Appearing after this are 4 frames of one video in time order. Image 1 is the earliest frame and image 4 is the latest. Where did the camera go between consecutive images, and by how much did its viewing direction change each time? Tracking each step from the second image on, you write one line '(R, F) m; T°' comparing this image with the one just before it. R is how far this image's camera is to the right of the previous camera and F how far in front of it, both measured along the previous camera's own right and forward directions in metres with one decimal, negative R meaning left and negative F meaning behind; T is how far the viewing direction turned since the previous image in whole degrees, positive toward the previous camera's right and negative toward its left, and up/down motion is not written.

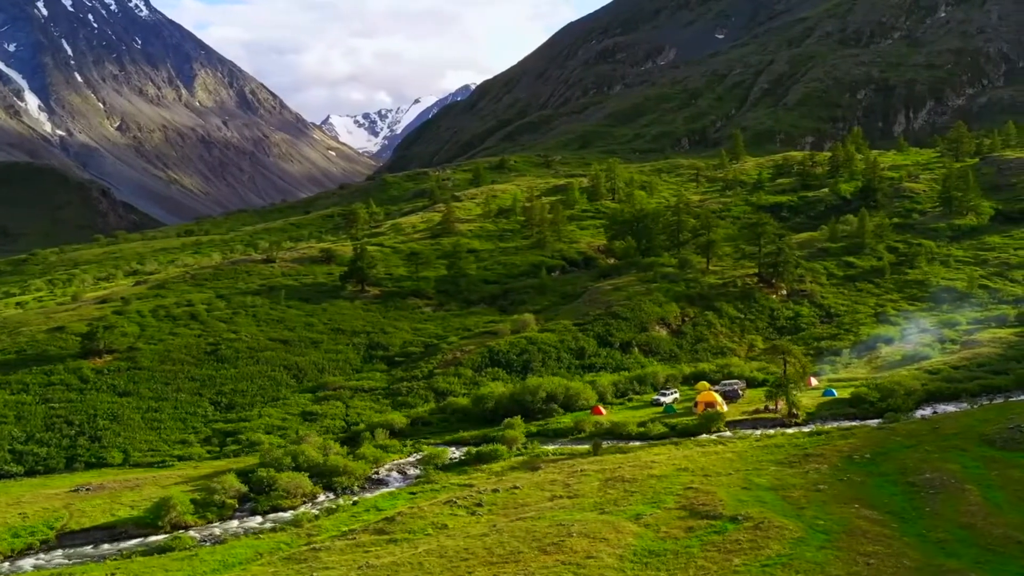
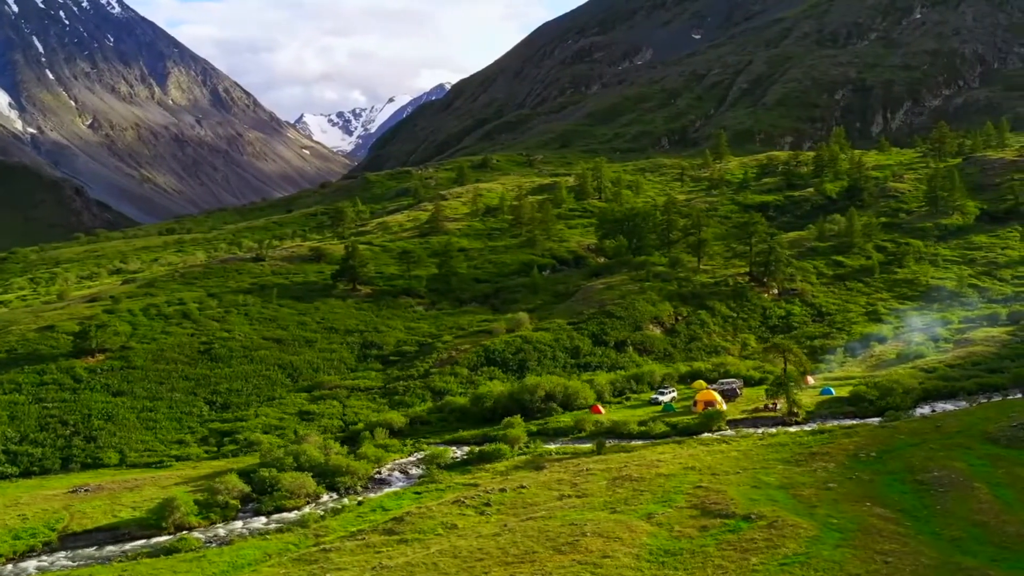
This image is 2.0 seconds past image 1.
(-1.1, +0.2) m; +1°
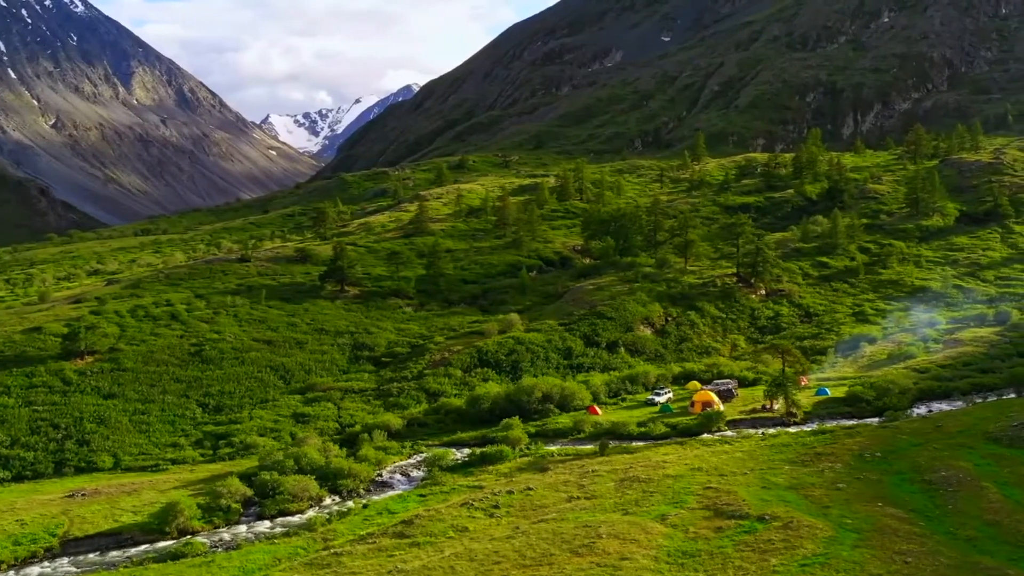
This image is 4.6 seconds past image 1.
(-1.3, +0.2) m; +1°
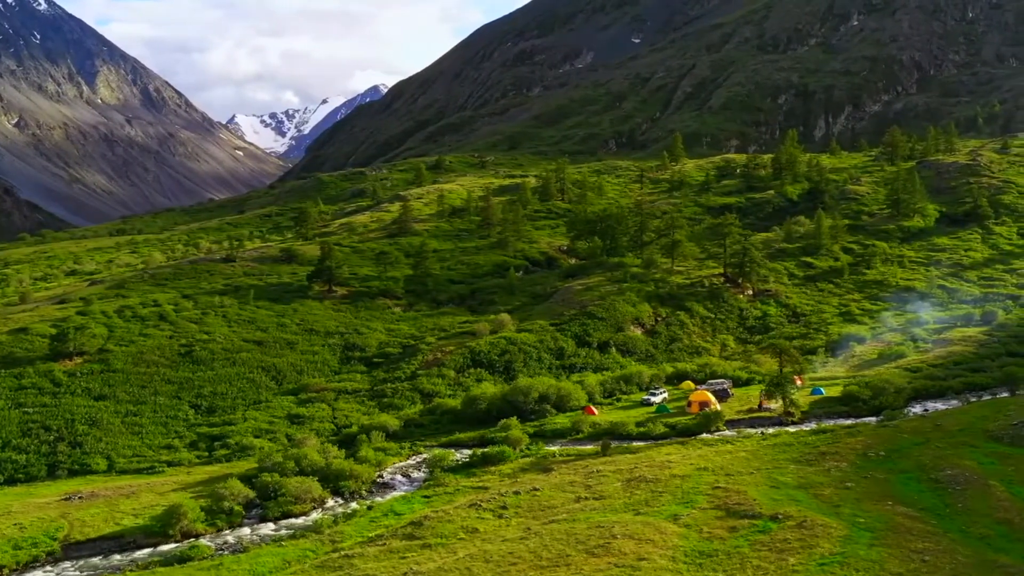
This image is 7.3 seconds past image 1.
(-1.3, +0.1) m; +1°
